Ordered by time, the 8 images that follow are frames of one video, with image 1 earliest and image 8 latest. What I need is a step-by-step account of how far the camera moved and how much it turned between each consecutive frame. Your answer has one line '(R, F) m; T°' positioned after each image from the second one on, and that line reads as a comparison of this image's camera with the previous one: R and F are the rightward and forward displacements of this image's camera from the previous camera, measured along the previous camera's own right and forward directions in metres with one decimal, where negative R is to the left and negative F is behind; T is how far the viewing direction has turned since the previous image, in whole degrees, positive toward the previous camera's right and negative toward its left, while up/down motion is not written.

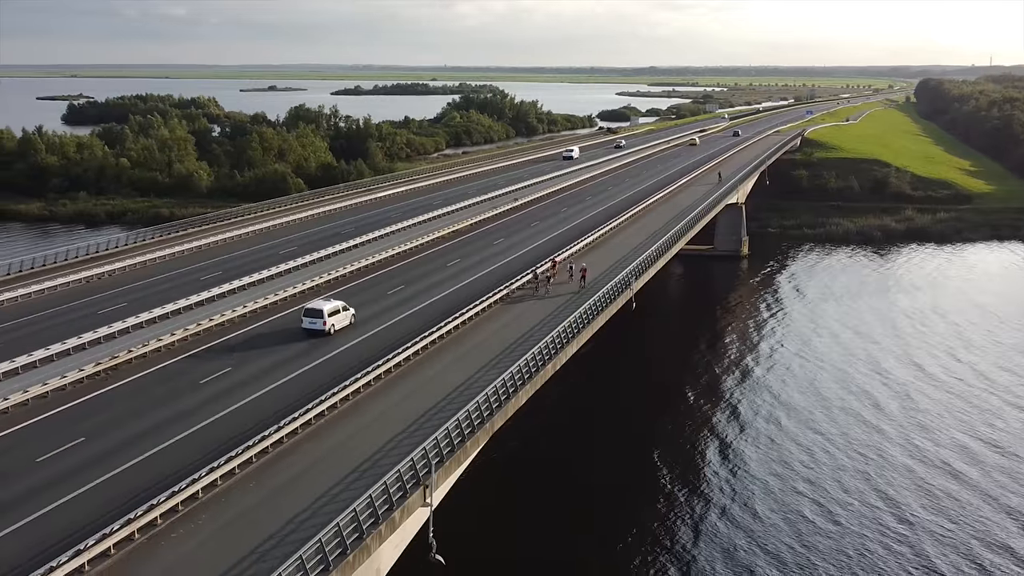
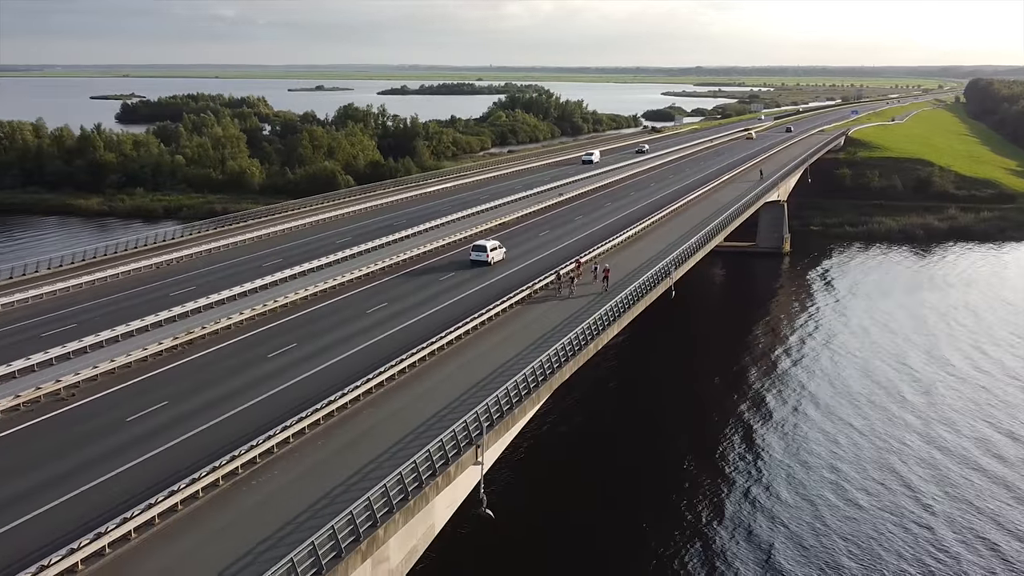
(0.0, -1.8) m; -2°
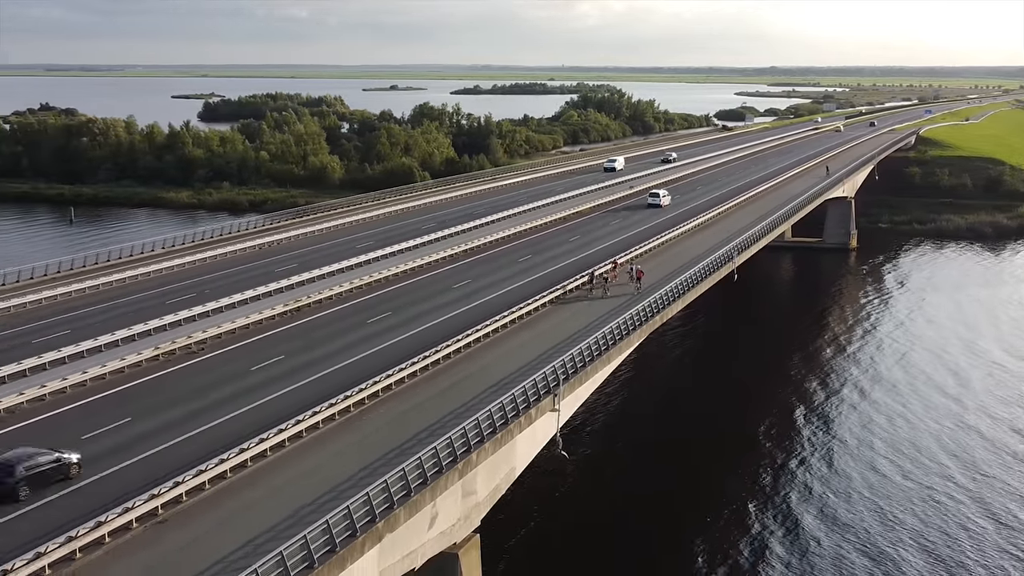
(-0.1, -3.0) m; -3°
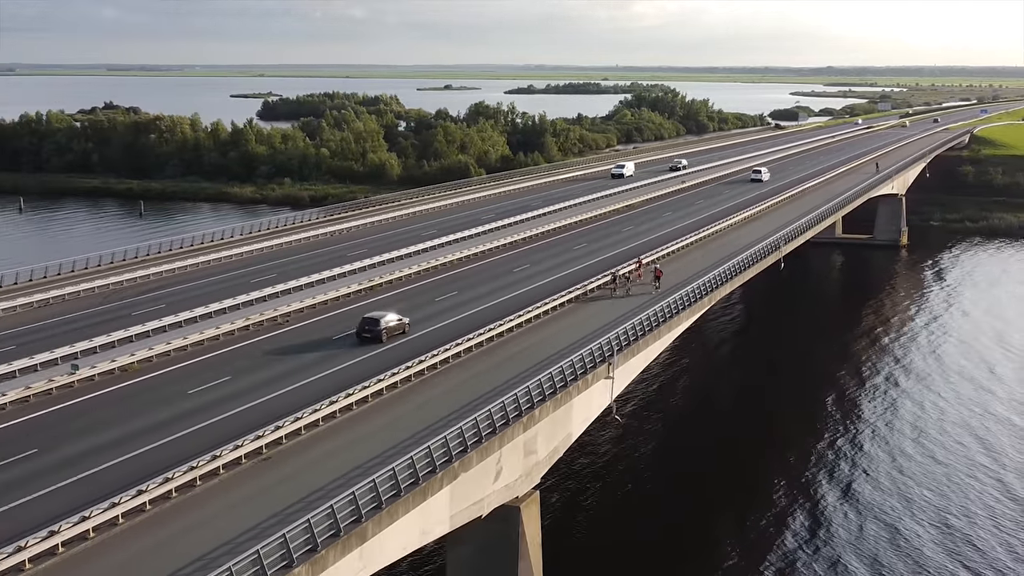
(-0.2, -2.3) m; -3°
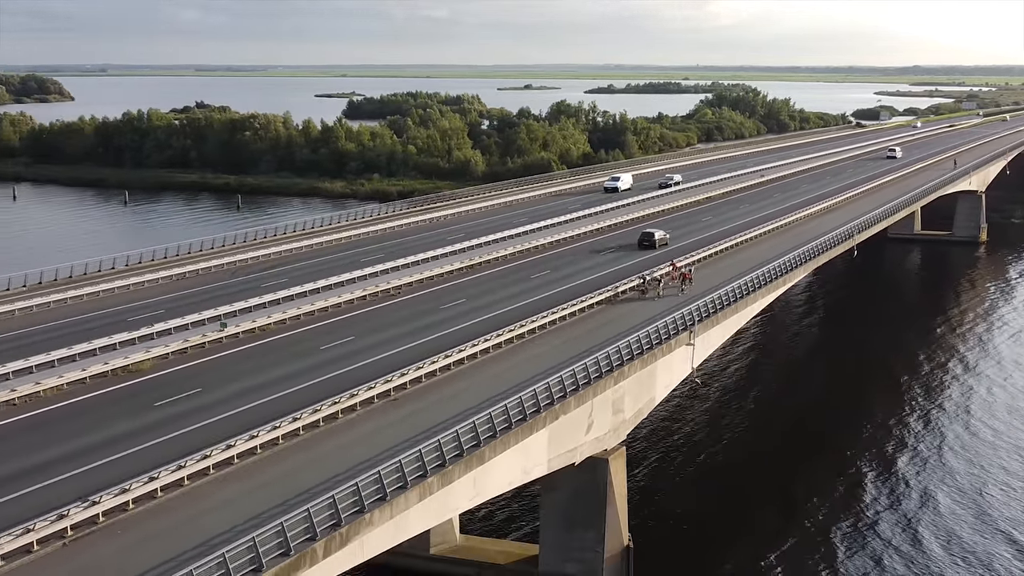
(-0.3, -3.0) m; -4°
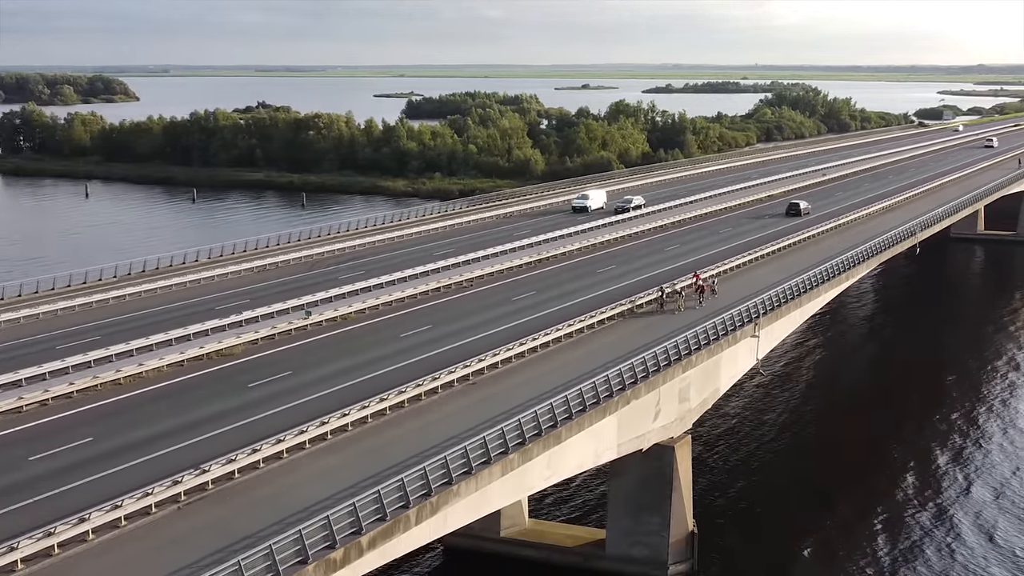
(-0.4, -1.1) m; -3°
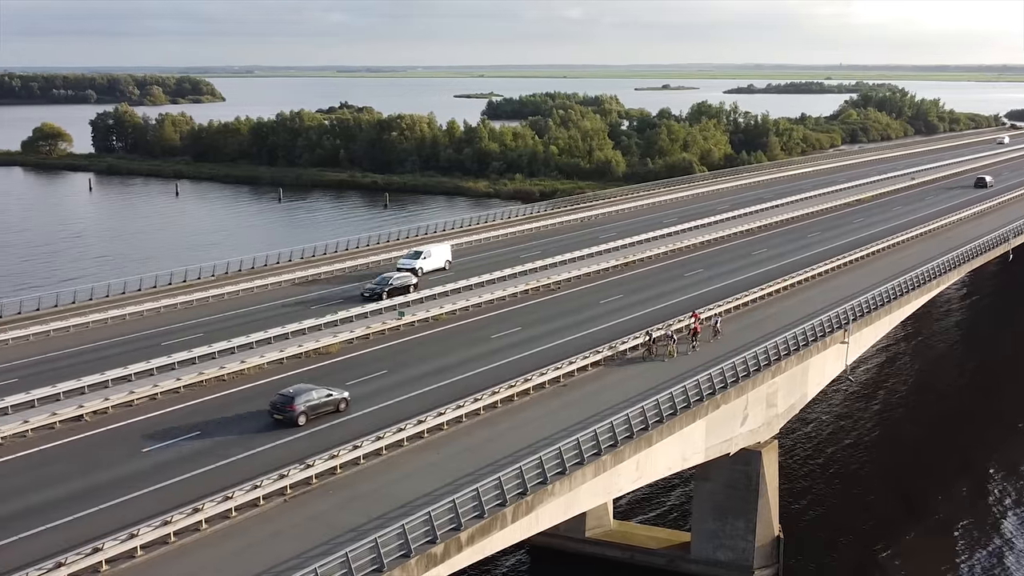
(-0.3, -0.4) m; -4°
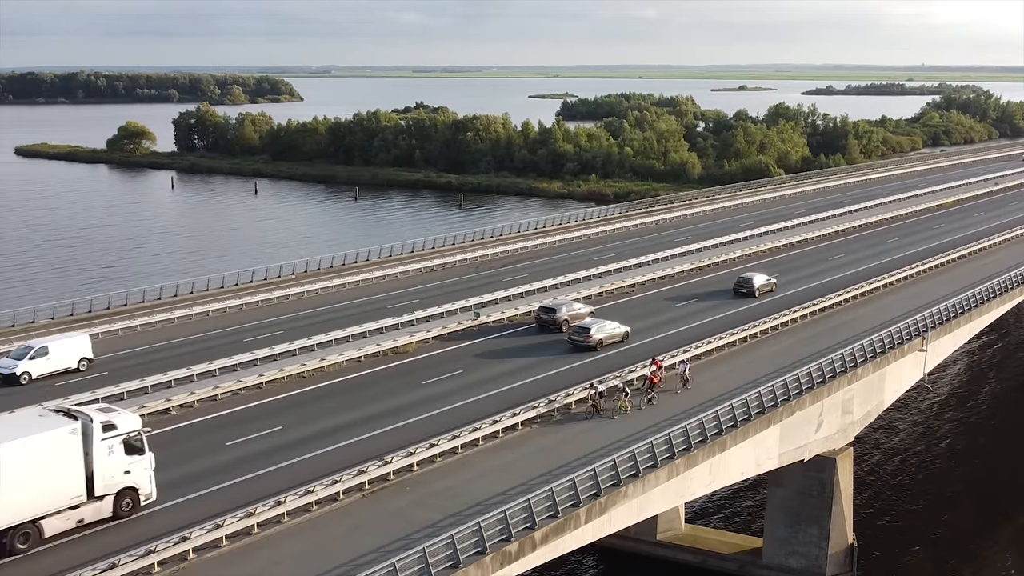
(-0.1, -0.3) m; -4°
